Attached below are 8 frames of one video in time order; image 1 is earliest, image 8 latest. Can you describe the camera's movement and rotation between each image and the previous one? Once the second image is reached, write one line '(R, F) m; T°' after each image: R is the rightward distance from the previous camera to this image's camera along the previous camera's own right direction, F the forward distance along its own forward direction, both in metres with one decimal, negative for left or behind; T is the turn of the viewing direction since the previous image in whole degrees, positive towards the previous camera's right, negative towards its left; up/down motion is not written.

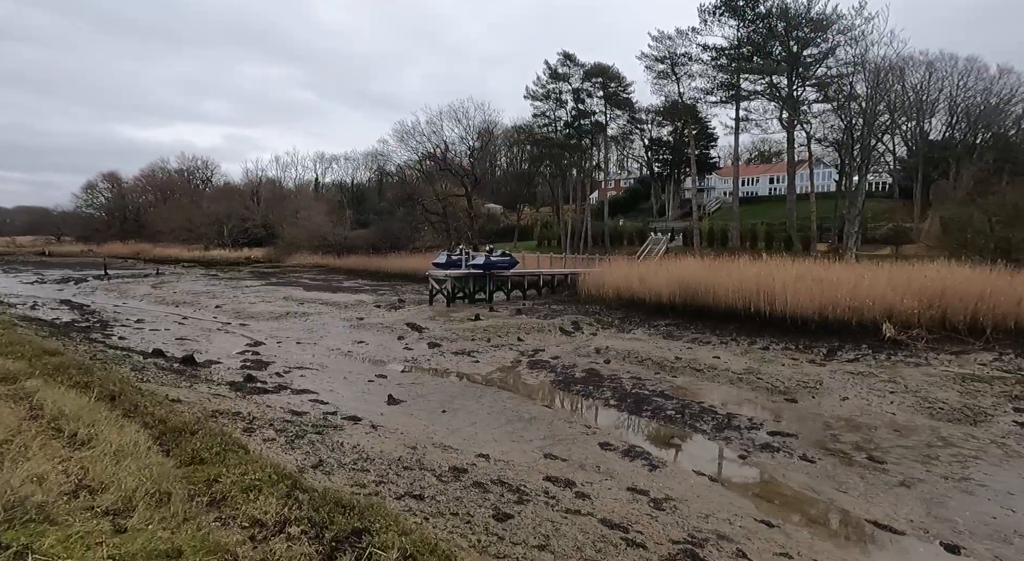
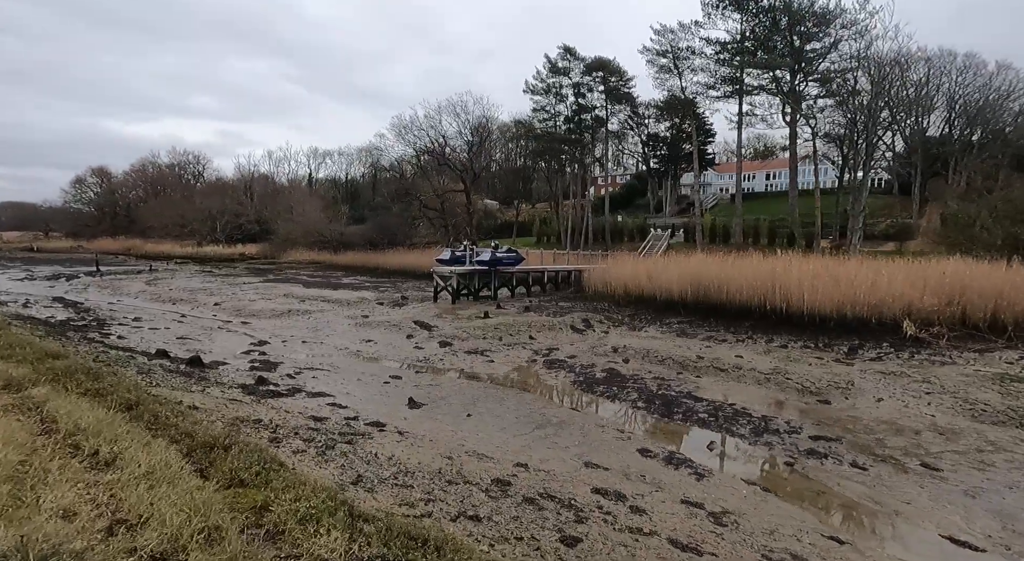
(-0.4, +0.4) m; +1°
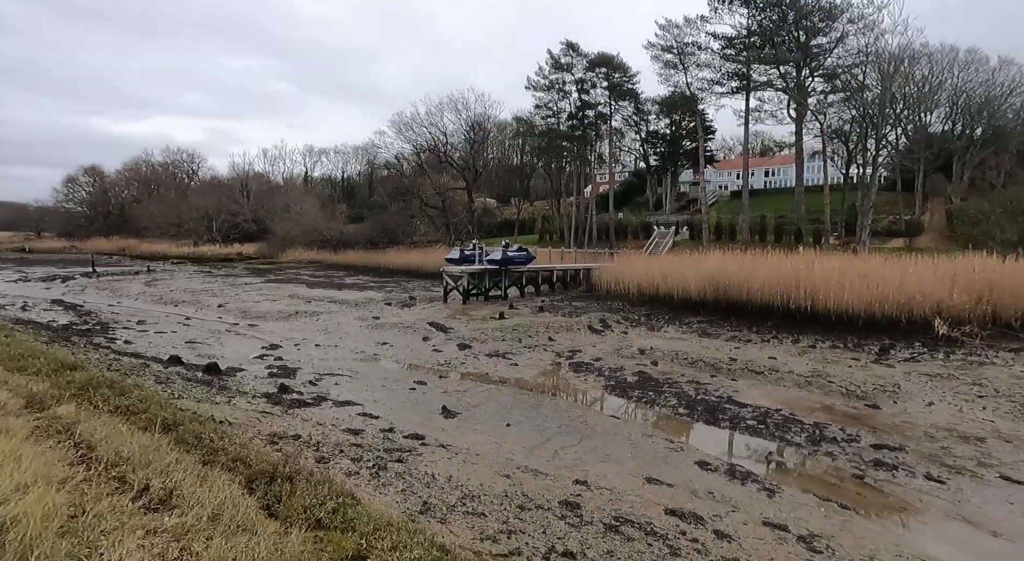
(-0.5, +0.4) m; +1°
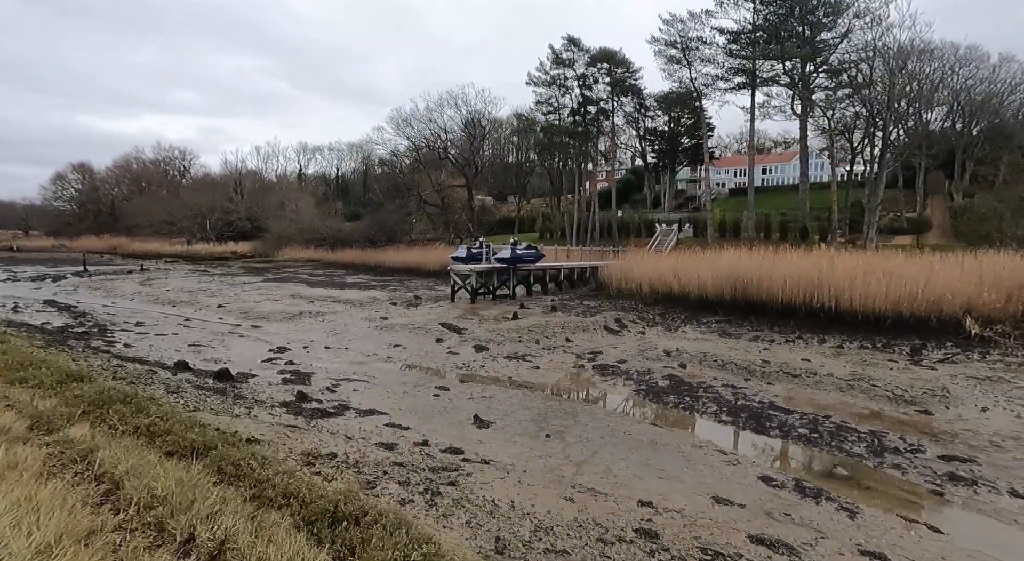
(-0.5, +0.5) m; +1°
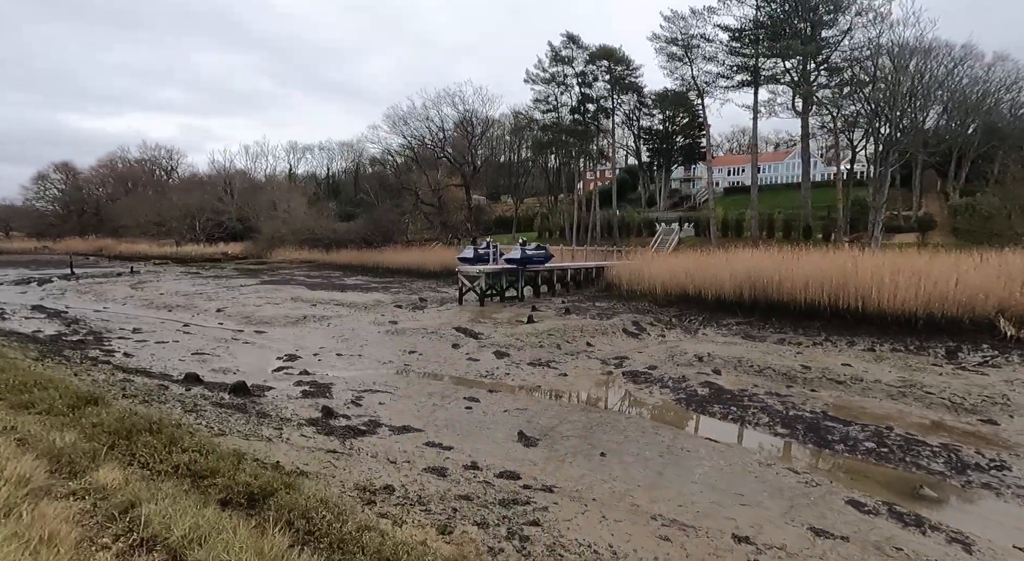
(-0.6, +0.5) m; +1°
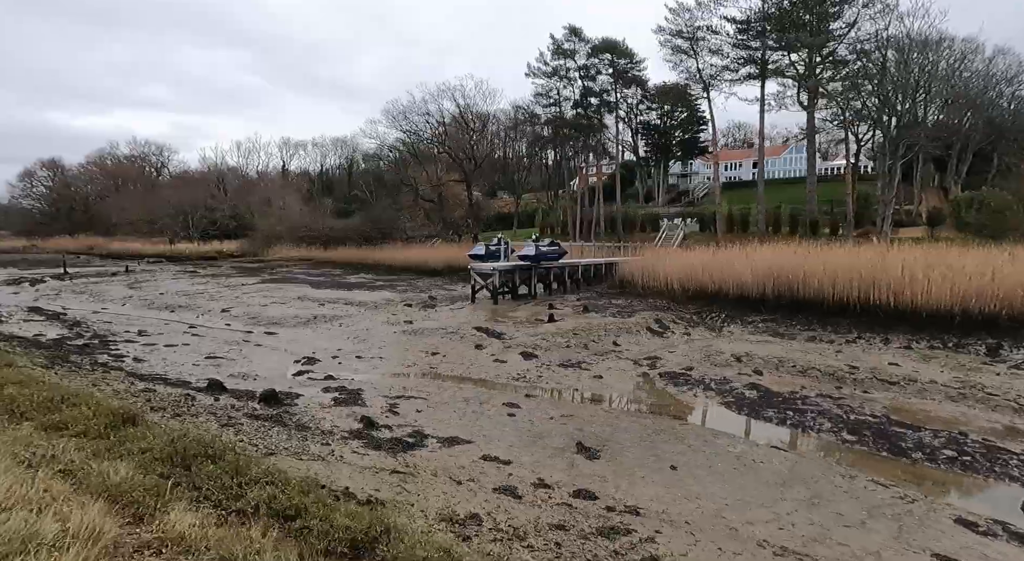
(-0.6, +0.5) m; +1°
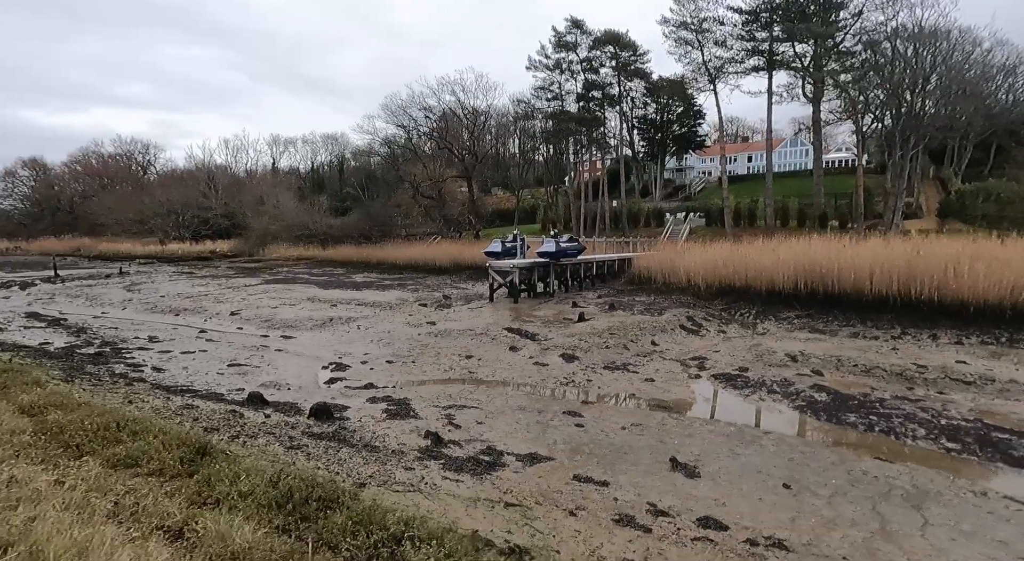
(-0.8, +0.6) m; +1°
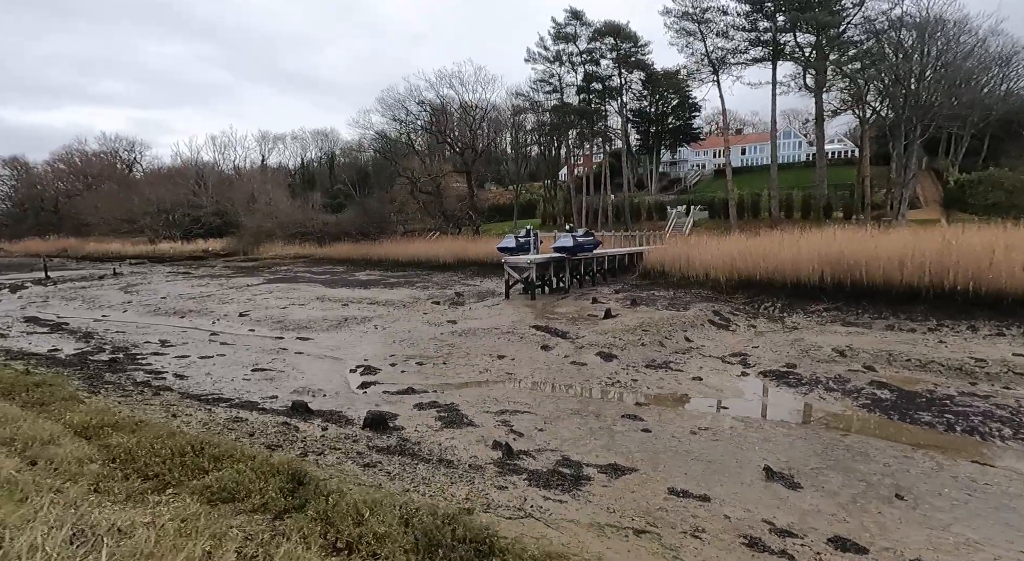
(-0.7, +0.4) m; +1°
